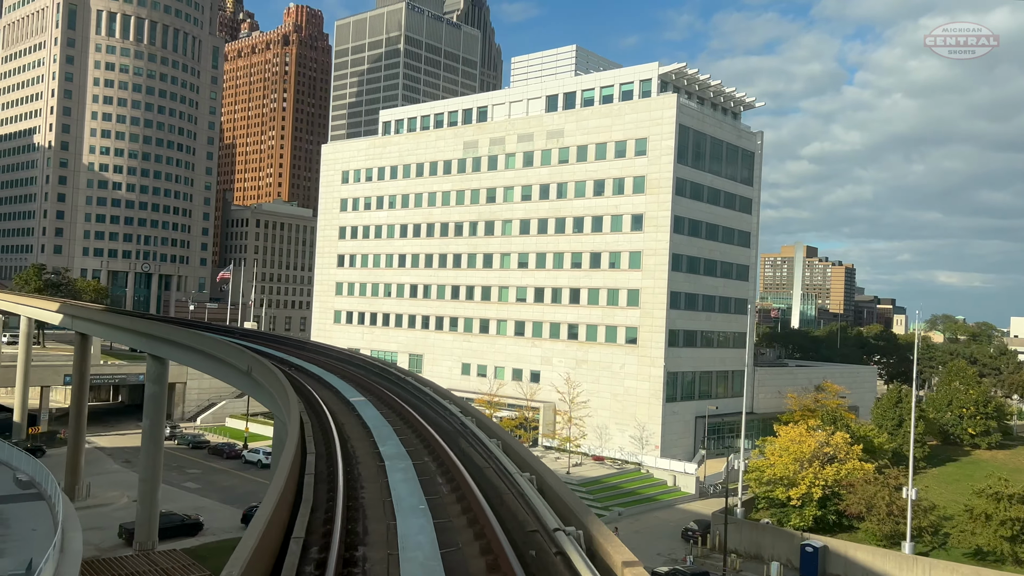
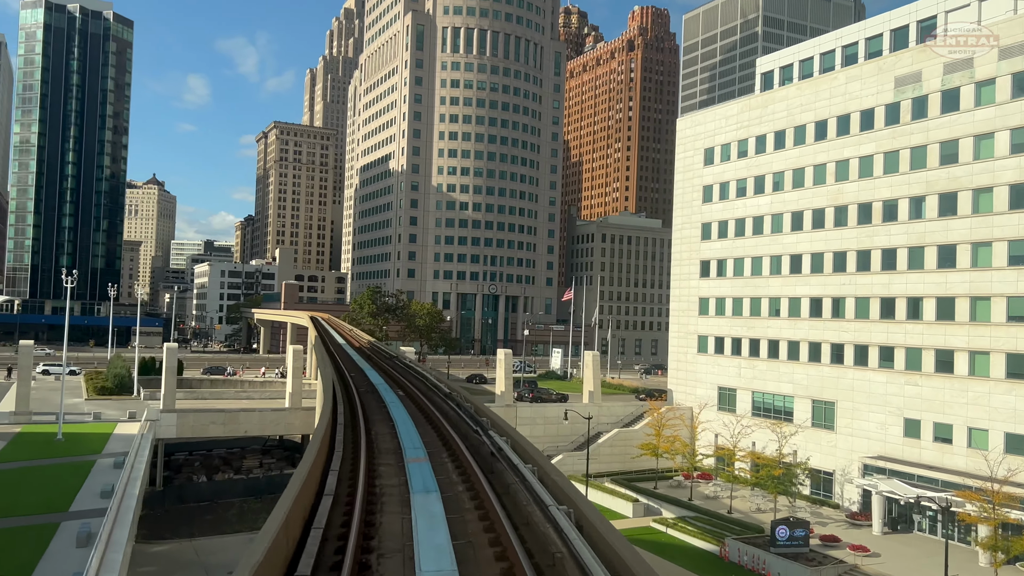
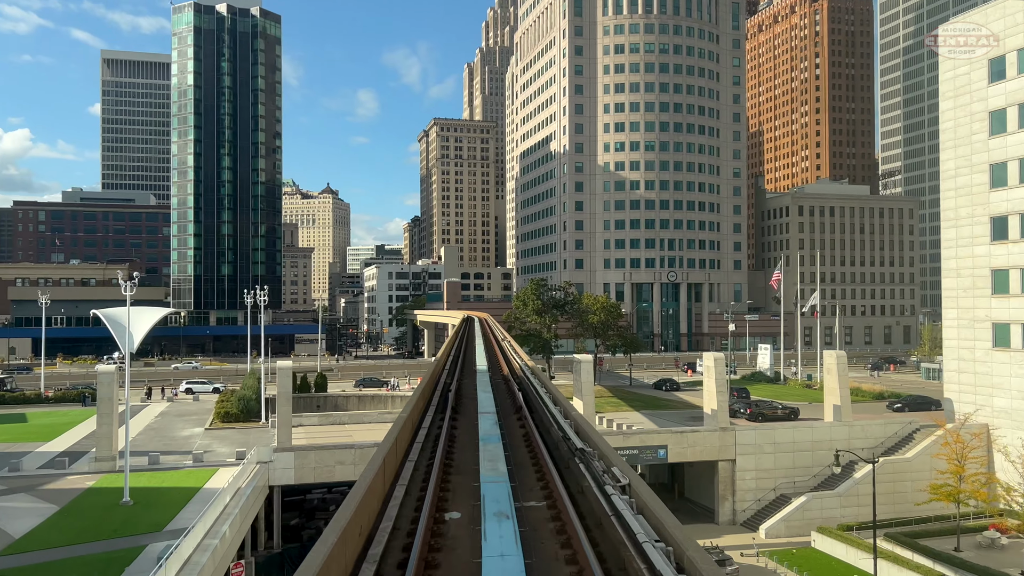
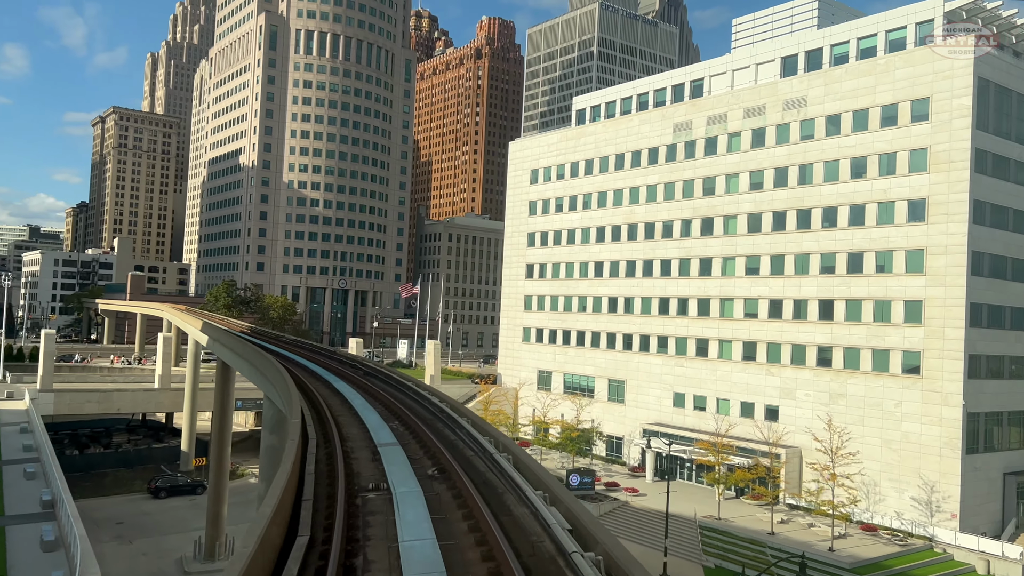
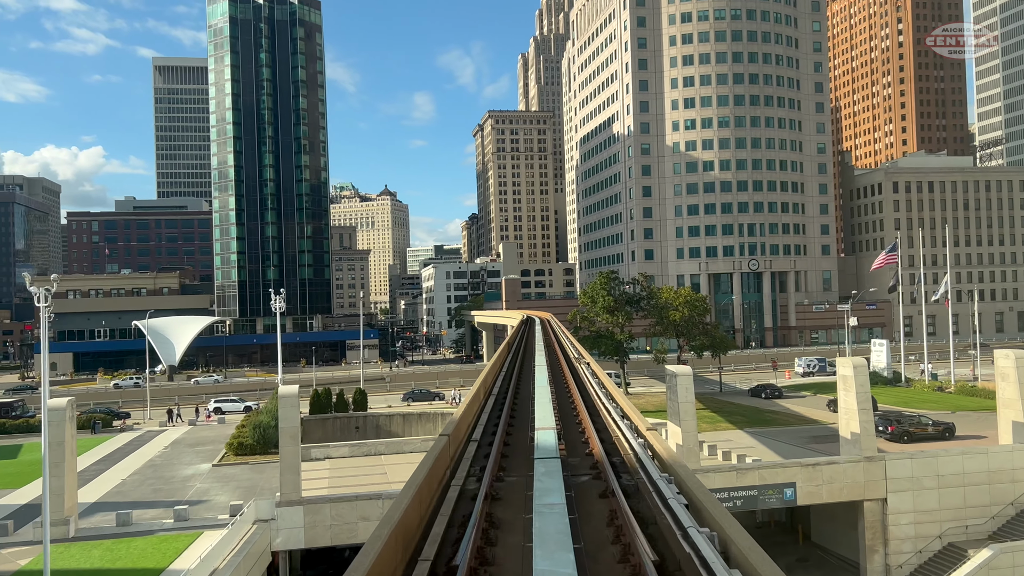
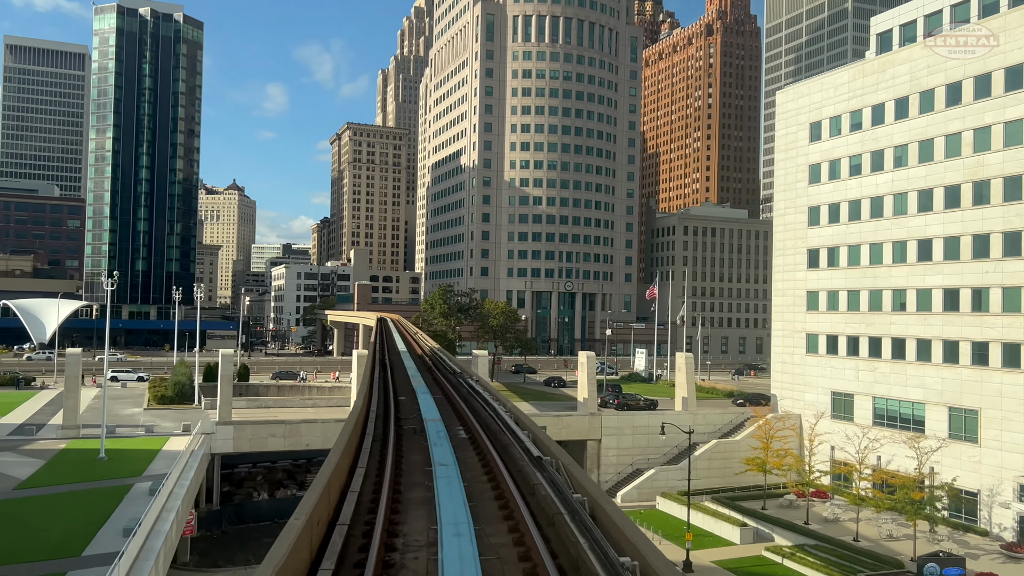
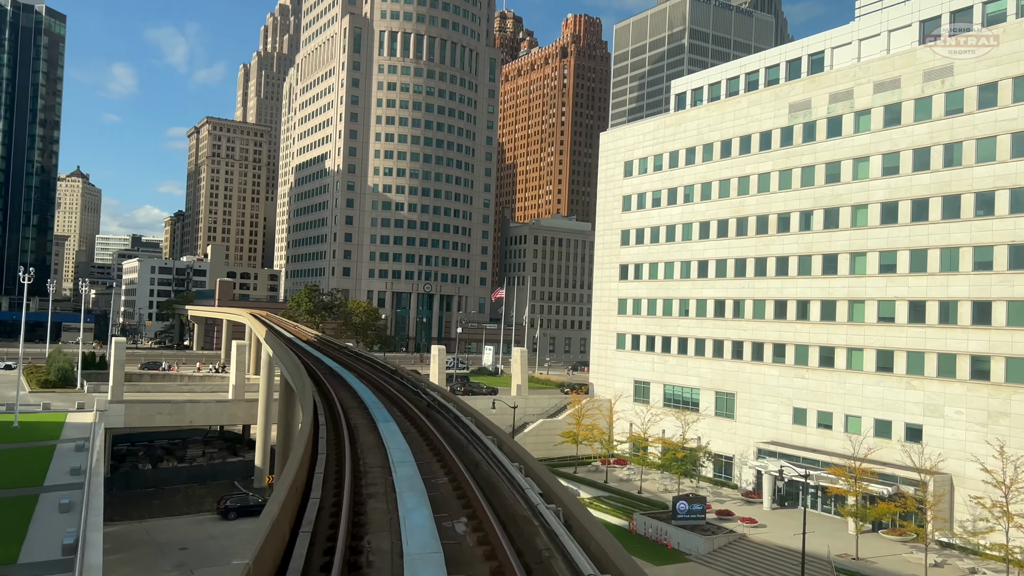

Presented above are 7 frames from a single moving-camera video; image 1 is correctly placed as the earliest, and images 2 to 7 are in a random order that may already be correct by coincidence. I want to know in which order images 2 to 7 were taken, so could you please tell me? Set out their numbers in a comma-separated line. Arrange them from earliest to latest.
4, 7, 2, 6, 3, 5
